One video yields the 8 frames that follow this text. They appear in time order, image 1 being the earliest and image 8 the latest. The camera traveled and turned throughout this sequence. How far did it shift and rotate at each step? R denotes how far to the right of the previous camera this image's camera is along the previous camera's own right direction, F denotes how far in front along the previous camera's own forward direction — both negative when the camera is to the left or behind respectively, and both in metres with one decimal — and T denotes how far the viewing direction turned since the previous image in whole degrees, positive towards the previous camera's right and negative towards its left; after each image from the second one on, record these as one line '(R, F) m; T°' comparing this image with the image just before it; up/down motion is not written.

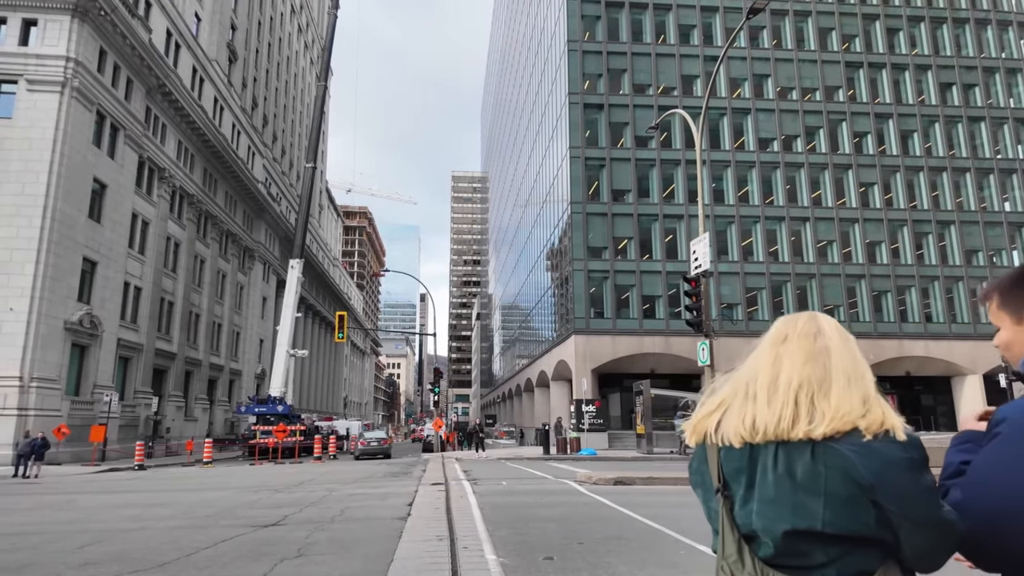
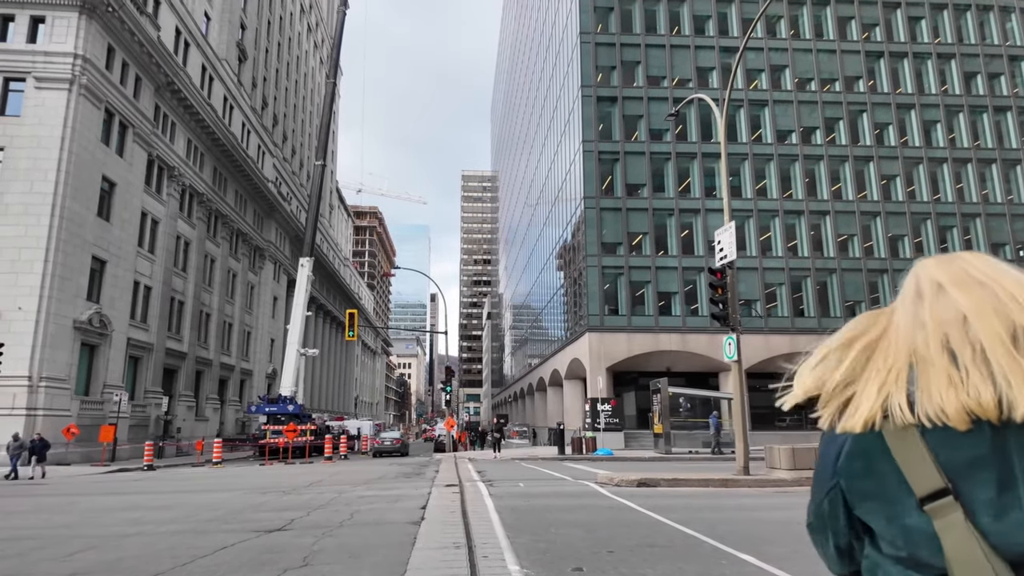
(-0.1, +0.6) m; -1°
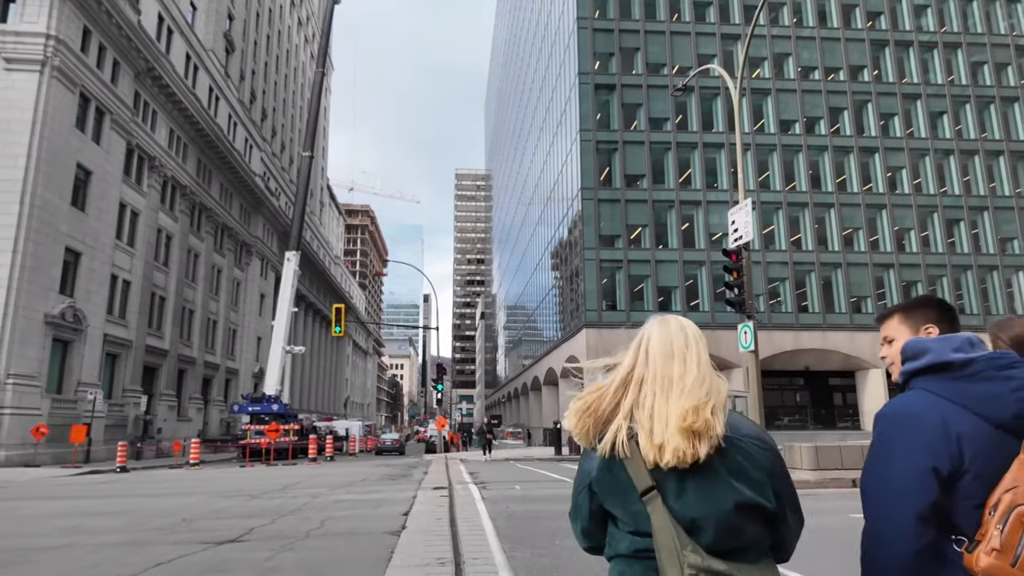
(-0.1, +1.4) m; +1°
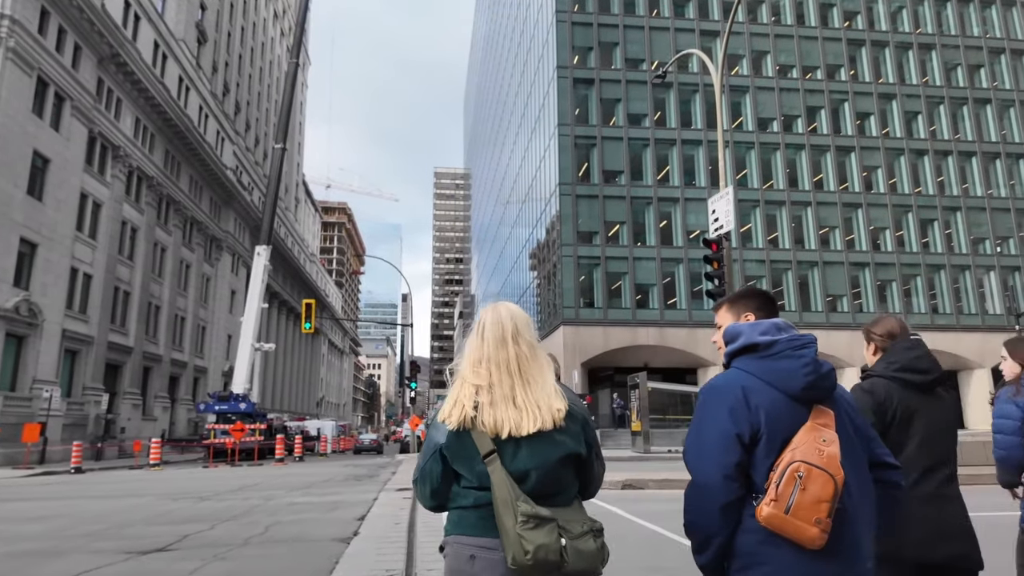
(+0.2, +0.6) m; +2°
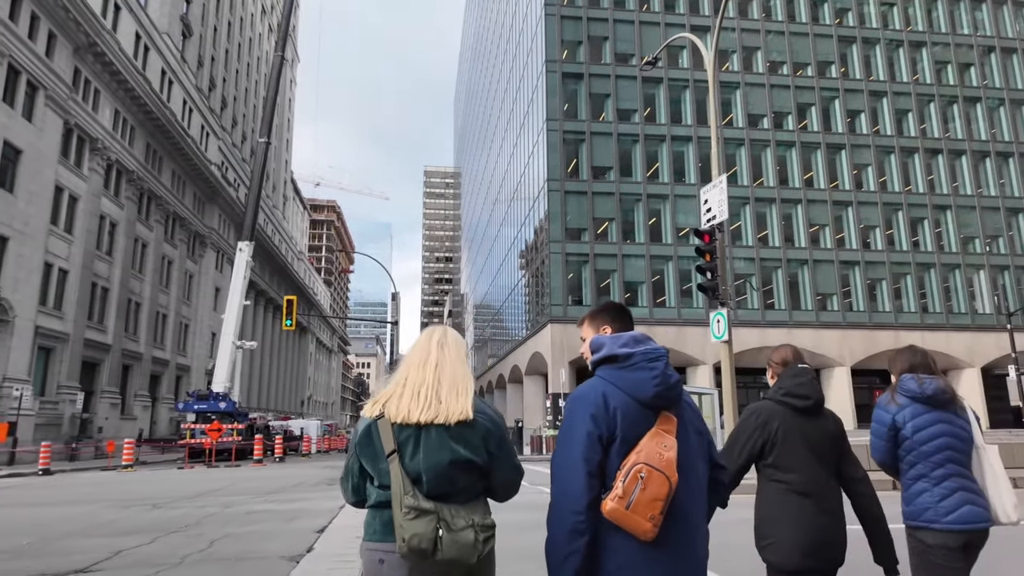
(+0.2, +0.6) m; +1°
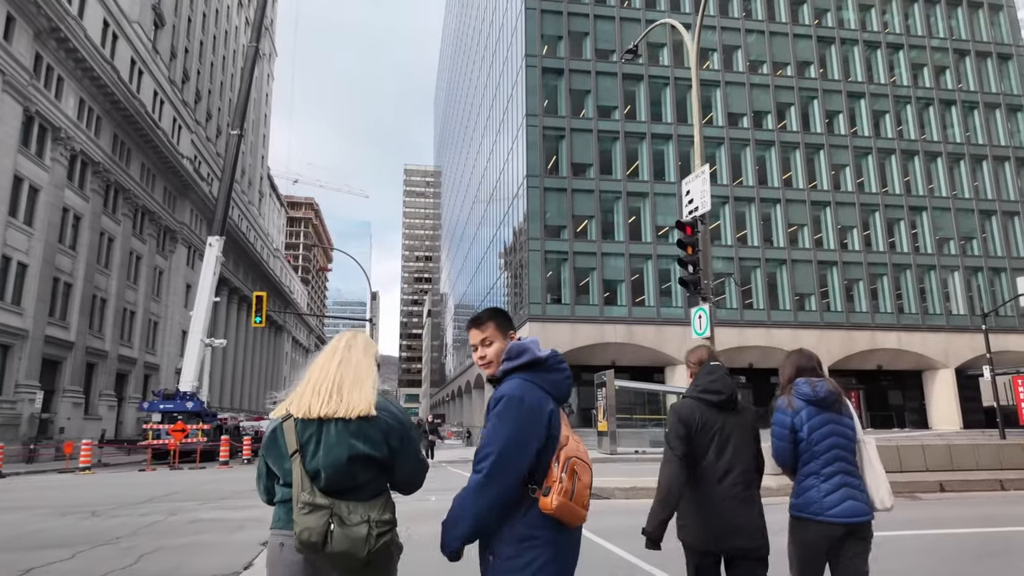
(+0.1, +0.6) m; +2°
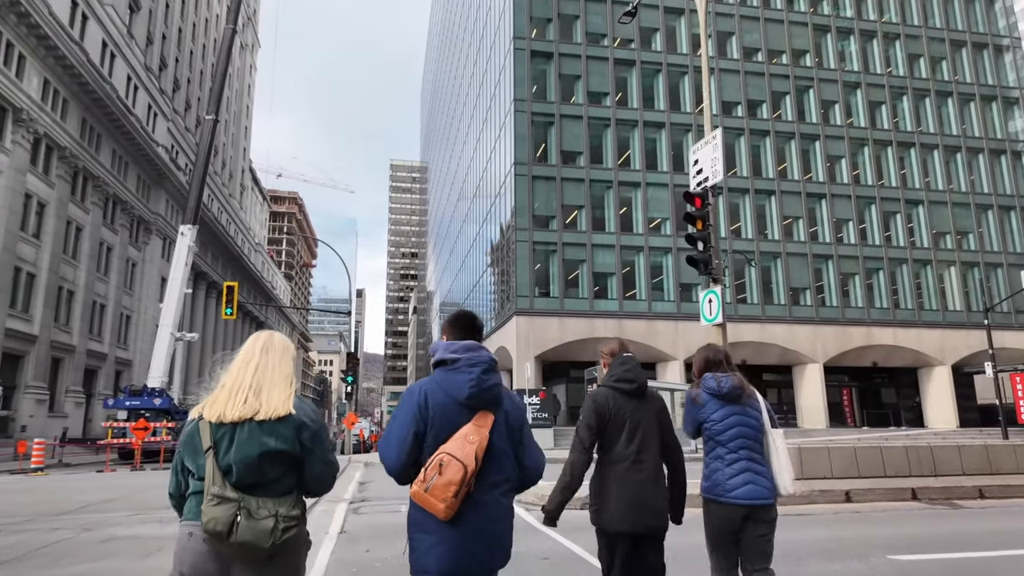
(0.0, +1.3) m; +1°
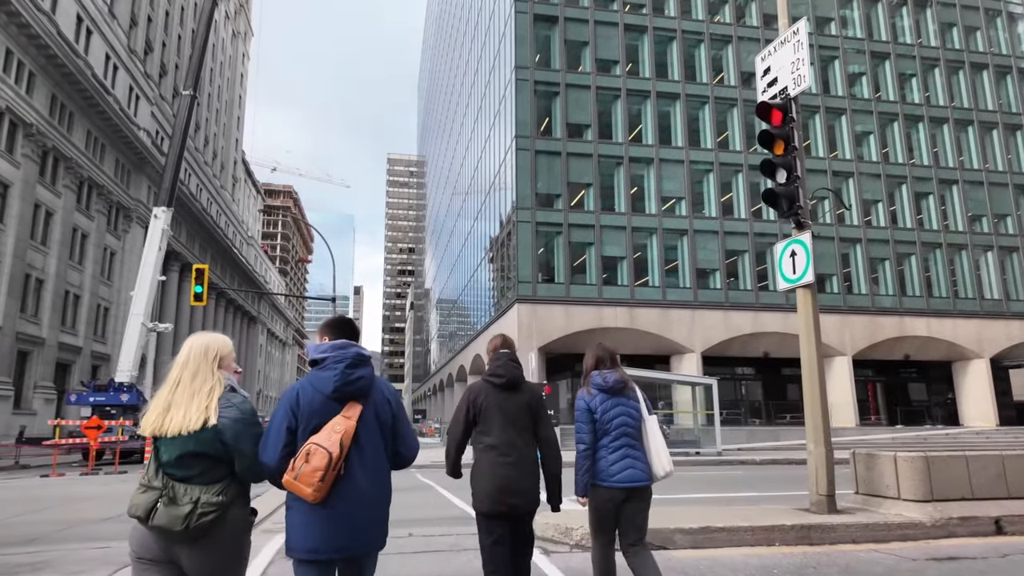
(-0.1, +2.7) m; 0°
